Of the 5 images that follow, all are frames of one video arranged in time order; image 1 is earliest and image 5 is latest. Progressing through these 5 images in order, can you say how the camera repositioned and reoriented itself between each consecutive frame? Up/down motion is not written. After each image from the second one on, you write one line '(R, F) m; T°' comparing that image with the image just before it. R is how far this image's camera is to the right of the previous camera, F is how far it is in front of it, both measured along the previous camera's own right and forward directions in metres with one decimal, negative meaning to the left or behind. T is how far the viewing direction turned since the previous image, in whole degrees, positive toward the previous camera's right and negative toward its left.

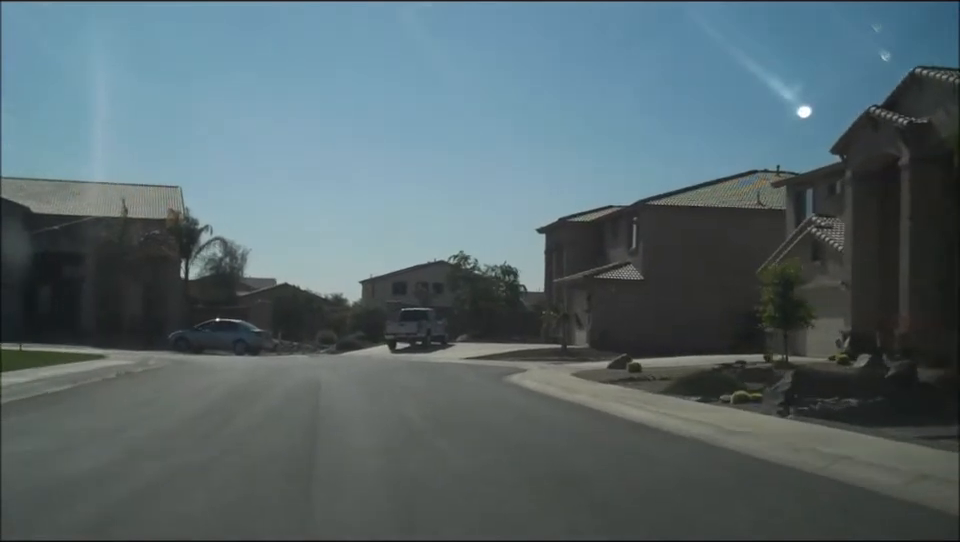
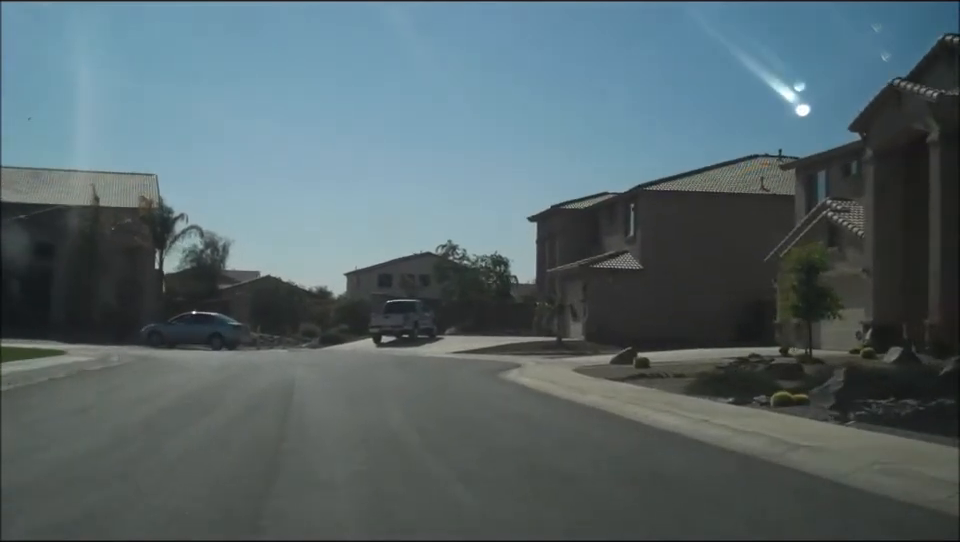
(-0.2, +2.4) m; +1°
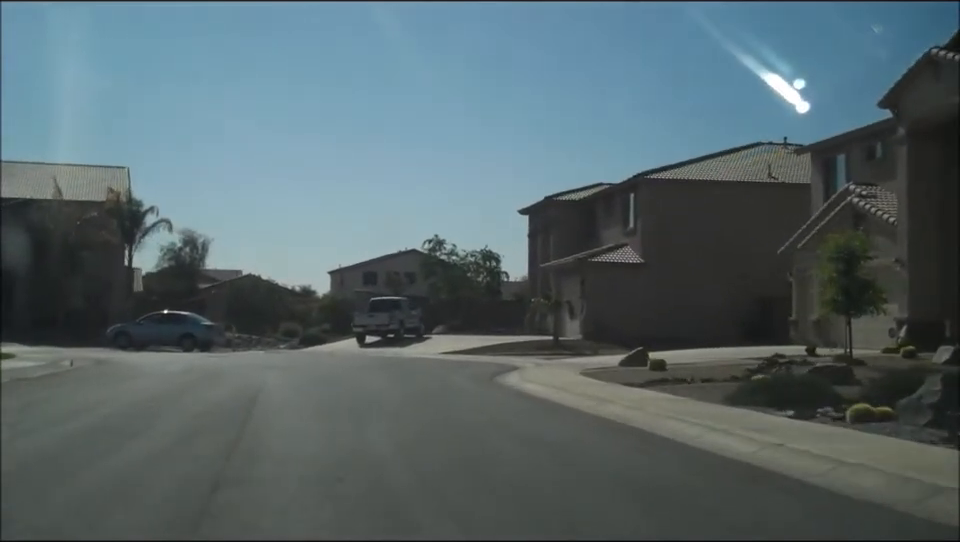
(-0.2, +2.8) m; +1°
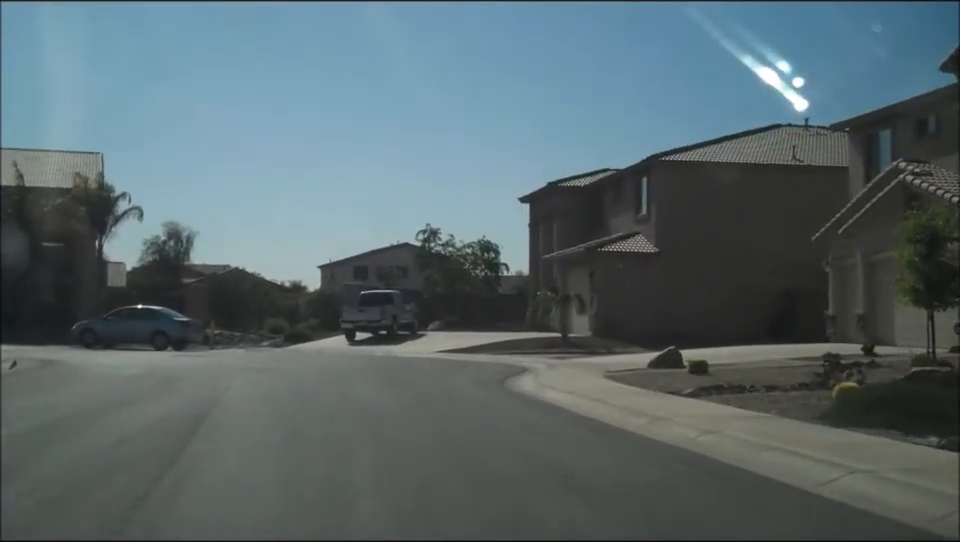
(-0.3, +3.4) m; 0°
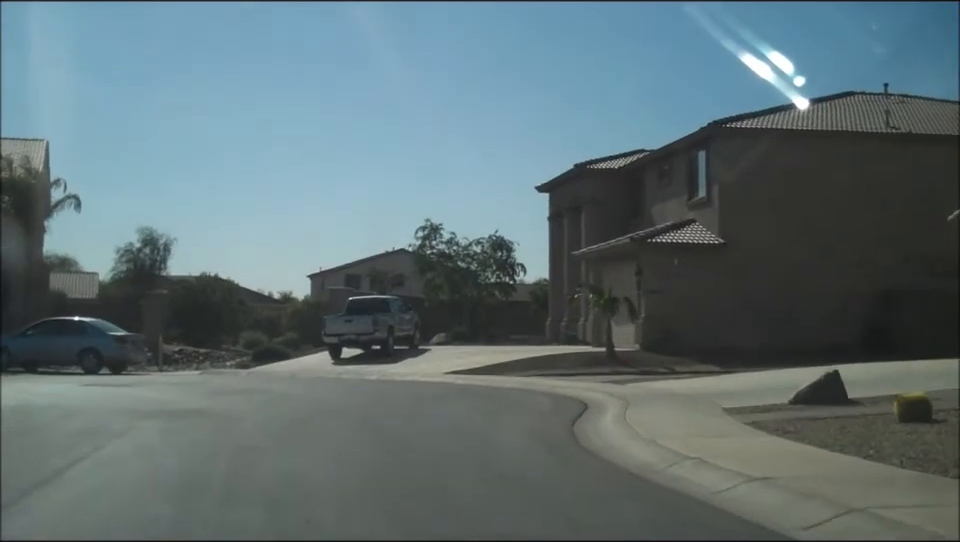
(-0.6, +7.7) m; 0°
